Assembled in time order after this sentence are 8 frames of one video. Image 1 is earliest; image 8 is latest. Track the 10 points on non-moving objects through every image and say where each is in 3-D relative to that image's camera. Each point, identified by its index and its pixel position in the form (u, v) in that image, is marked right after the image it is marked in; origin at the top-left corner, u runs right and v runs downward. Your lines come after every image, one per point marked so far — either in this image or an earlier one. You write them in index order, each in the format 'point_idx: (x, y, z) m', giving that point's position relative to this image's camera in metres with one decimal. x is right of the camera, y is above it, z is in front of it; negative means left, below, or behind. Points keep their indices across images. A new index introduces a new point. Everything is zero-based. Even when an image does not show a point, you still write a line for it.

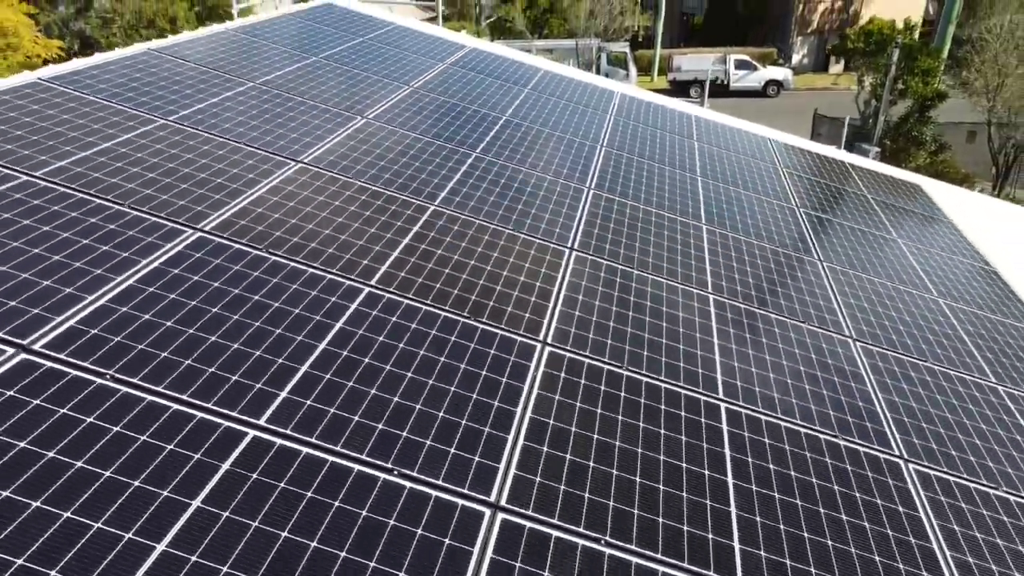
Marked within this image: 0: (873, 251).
0: (+2.3, +0.3, +5.4) m
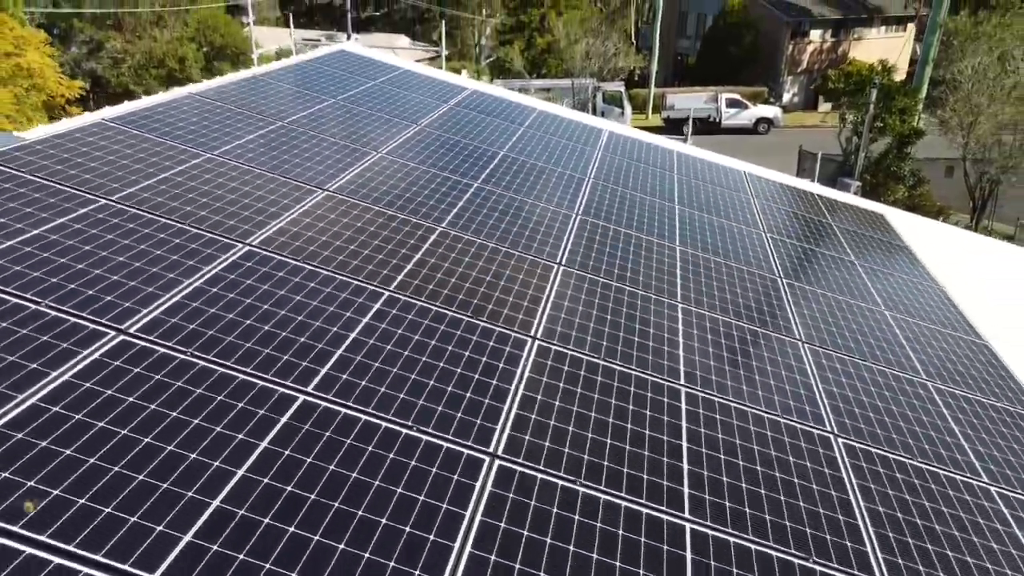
0: (+2.3, +0.2, +6.0) m
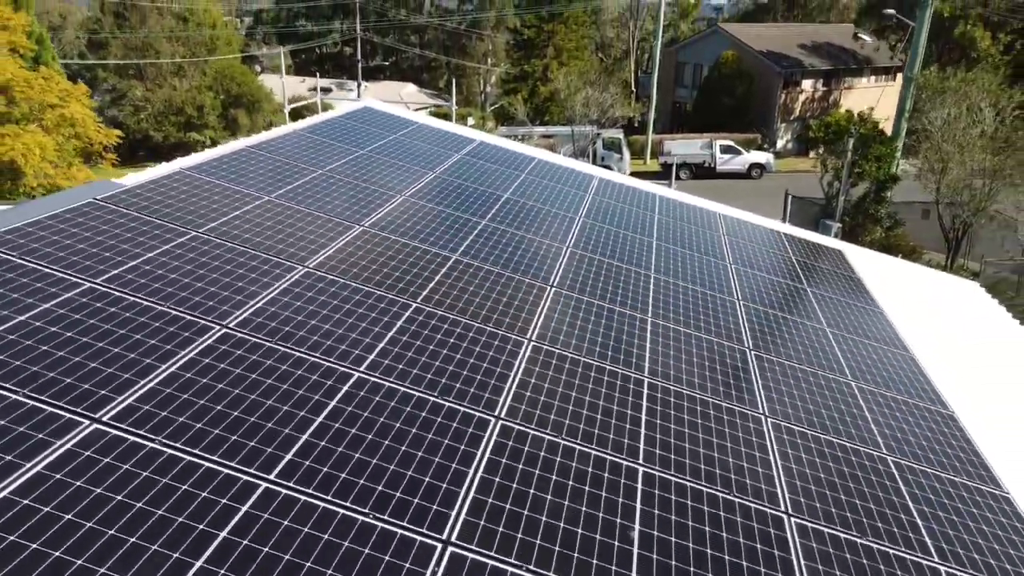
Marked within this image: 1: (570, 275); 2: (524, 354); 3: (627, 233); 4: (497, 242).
0: (+2.3, -0.1, +6.9) m
1: (+0.4, +0.1, +6.1) m
2: (+0.1, -0.3, +4.7) m
3: (+1.0, +0.5, +7.4) m
4: (-0.1, +0.4, +6.3) m
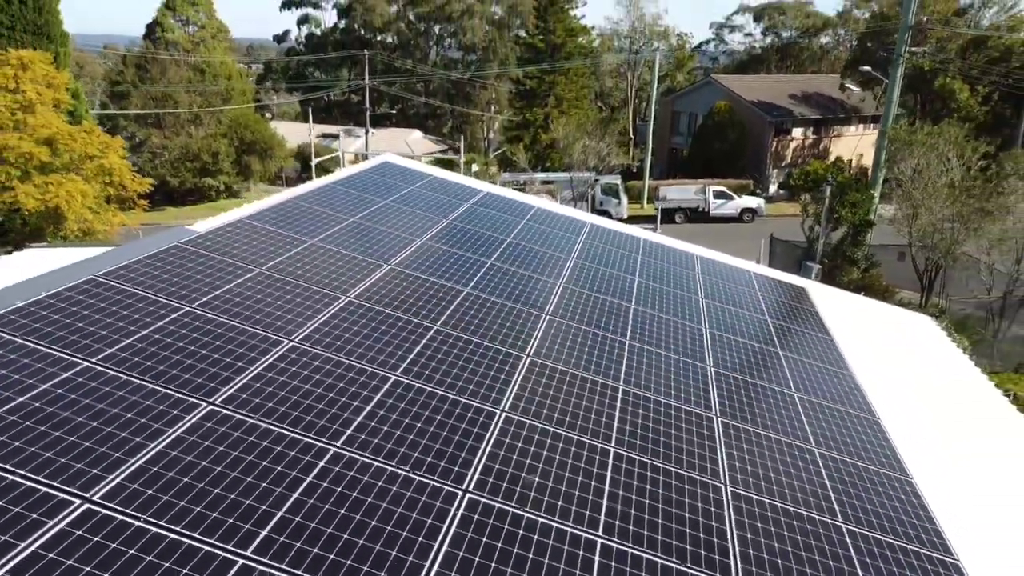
0: (+2.3, -0.4, +8.0) m
1: (+0.5, -0.1, +7.2) m
2: (+0.1, -0.5, +5.7) m
3: (+1.1, +0.2, +8.5) m
4: (-0.1, +0.1, +7.4) m
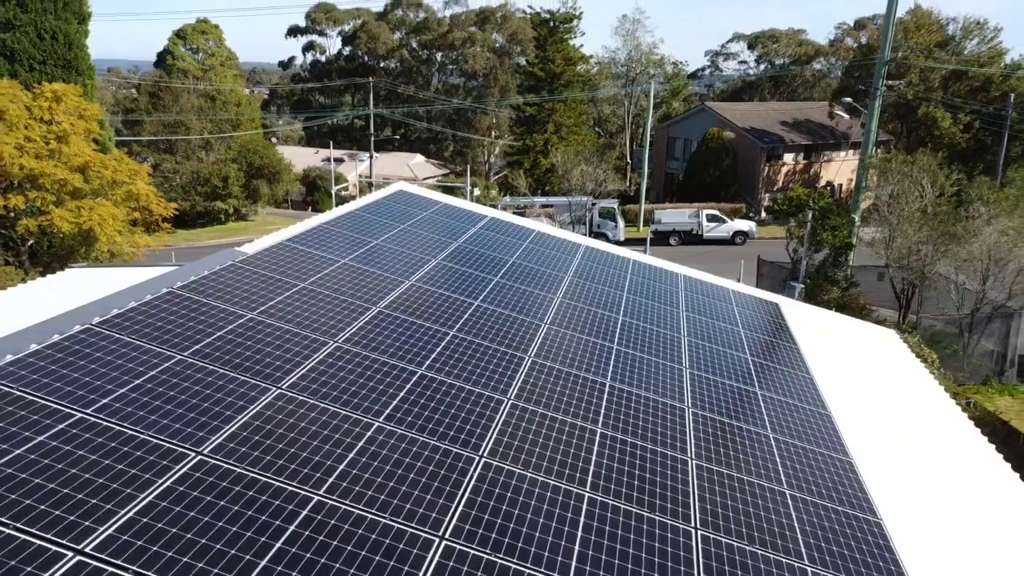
0: (+2.3, -0.5, +9.0) m
1: (+0.5, -0.3, +8.2) m
2: (+0.1, -0.6, +6.8) m
3: (+1.1, 0.0, +9.5) m
4: (-0.1, 0.0, +8.5) m
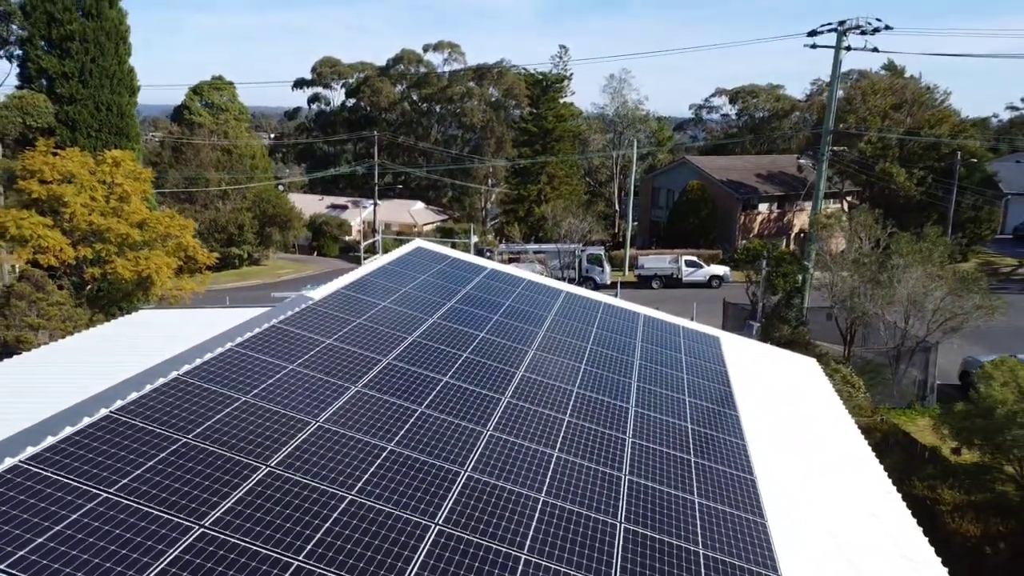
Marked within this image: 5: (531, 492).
0: (+2.3, -1.1, +11.7) m
1: (+0.4, -0.8, +10.9) m
2: (+0.1, -1.0, +9.4) m
3: (+1.0, -0.5, +12.2) m
4: (-0.1, -0.5, +11.1) m
5: (+0.2, -1.7, +6.8) m
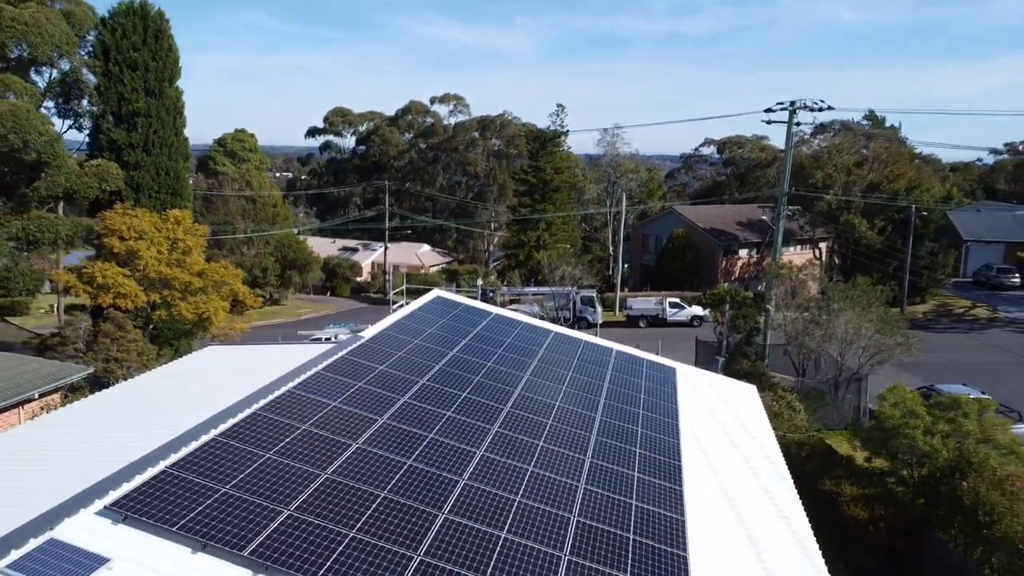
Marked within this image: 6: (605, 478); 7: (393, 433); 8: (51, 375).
0: (+2.3, -1.8, +15.1) m
1: (+0.4, -1.5, +14.4) m
2: (+0.1, -1.7, +12.9) m
3: (+1.0, -1.3, +15.7) m
4: (-0.1, -1.3, +14.6) m
5: (+0.1, -2.2, +10.2) m
6: (+1.2, -2.5, +10.6) m
7: (-1.5, -1.8, +10.1) m
8: (-9.5, -1.8, +16.7) m
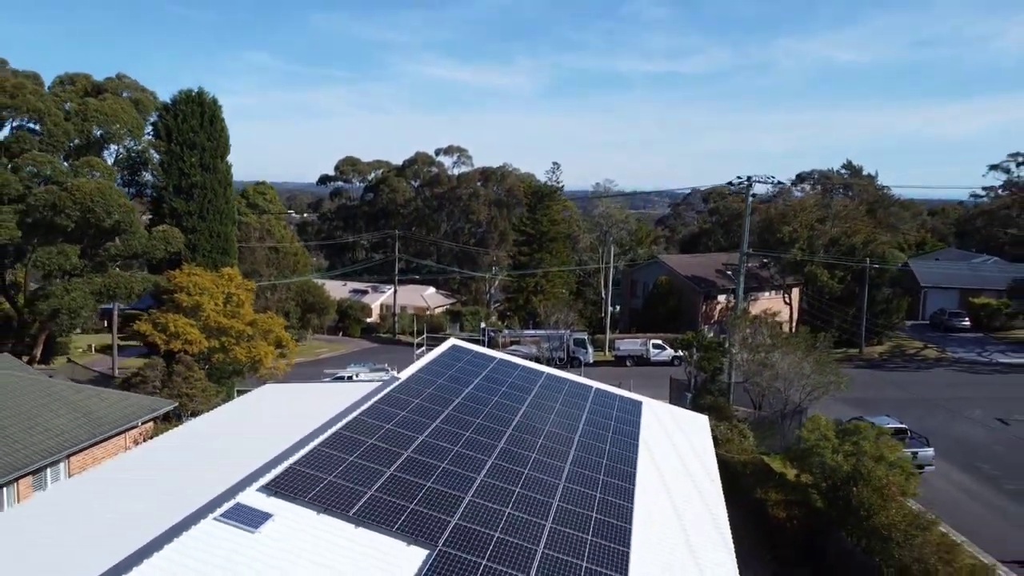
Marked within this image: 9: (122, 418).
0: (+2.3, -3.1, +19.4) m
1: (+0.5, -2.7, +18.7) m
2: (+0.1, -2.8, +17.2) m
3: (+1.1, -2.6, +20.0) m
4: (-0.1, -2.5, +18.9) m
5: (+0.2, -3.3, +14.5) m
6: (+1.2, -3.5, +14.9) m
7: (-1.5, -2.8, +14.4) m
8: (-9.4, -3.1, +21.0) m
9: (-9.6, -3.2, +19.9) m
